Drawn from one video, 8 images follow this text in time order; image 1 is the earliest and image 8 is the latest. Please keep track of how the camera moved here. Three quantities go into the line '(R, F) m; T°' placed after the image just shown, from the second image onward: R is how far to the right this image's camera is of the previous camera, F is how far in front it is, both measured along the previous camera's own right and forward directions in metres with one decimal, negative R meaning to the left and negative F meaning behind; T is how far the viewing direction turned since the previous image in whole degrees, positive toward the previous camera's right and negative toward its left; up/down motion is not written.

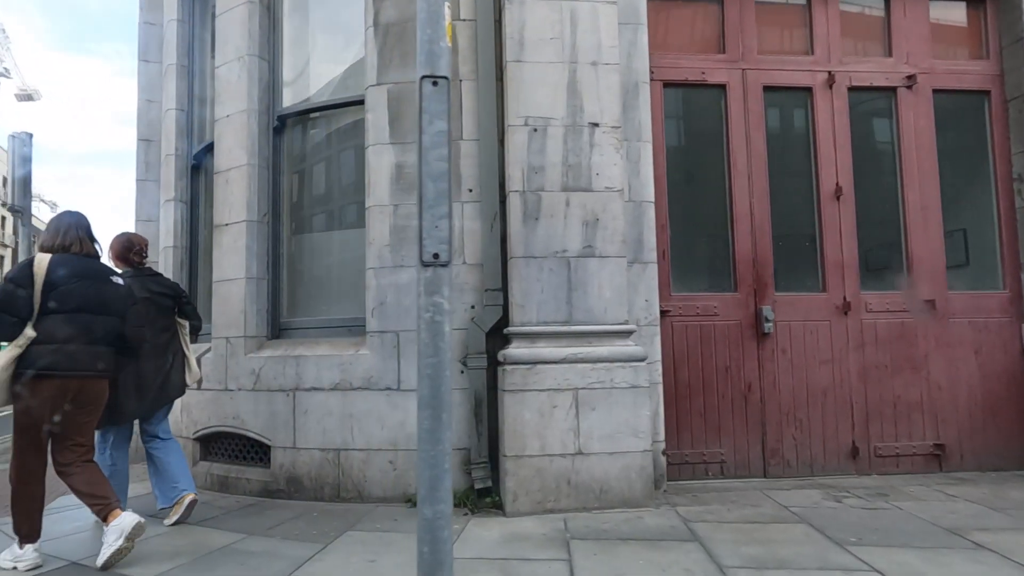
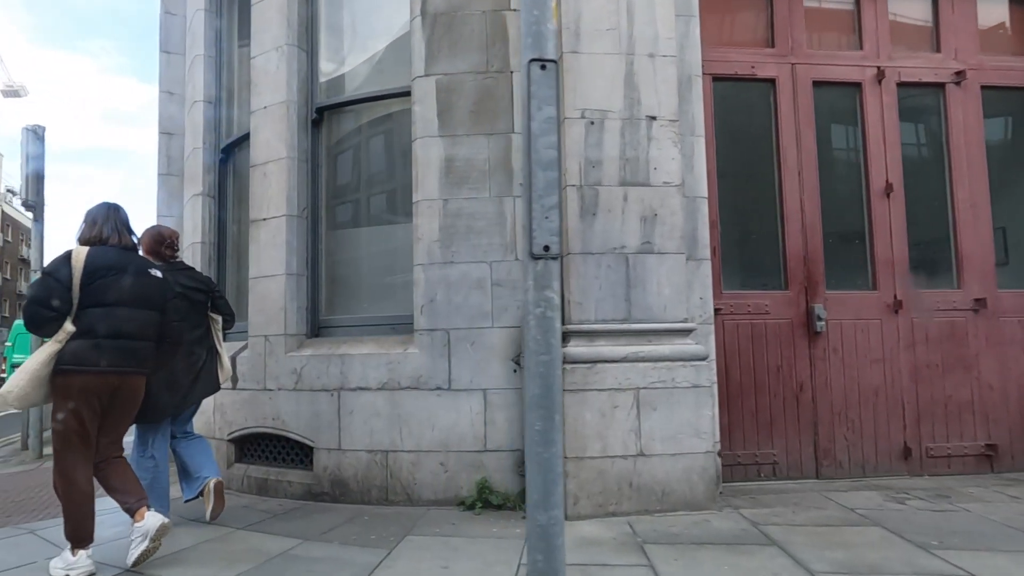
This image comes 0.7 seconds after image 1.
(-0.6, +0.2) m; +1°
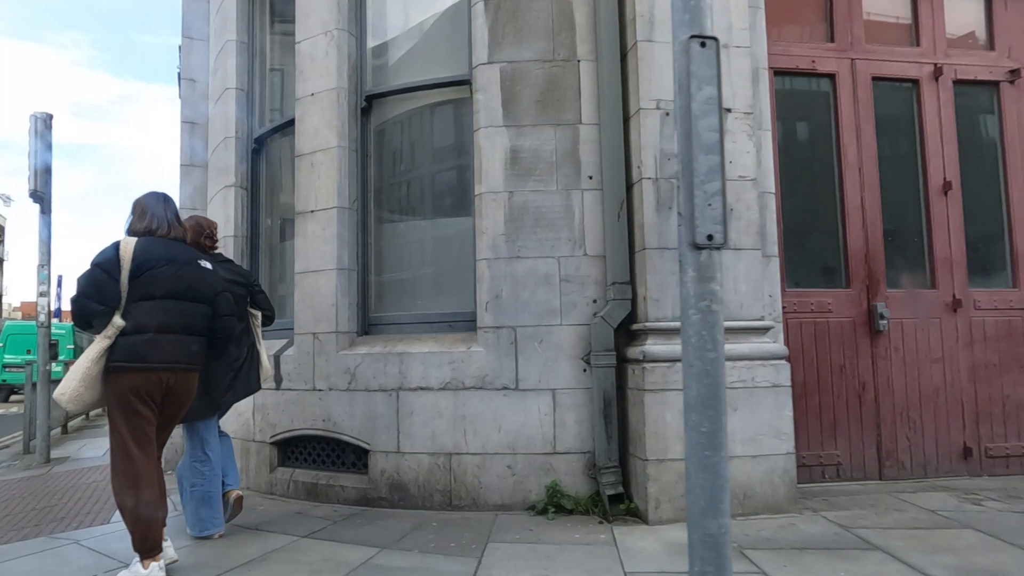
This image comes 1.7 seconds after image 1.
(-0.8, +0.2) m; +2°
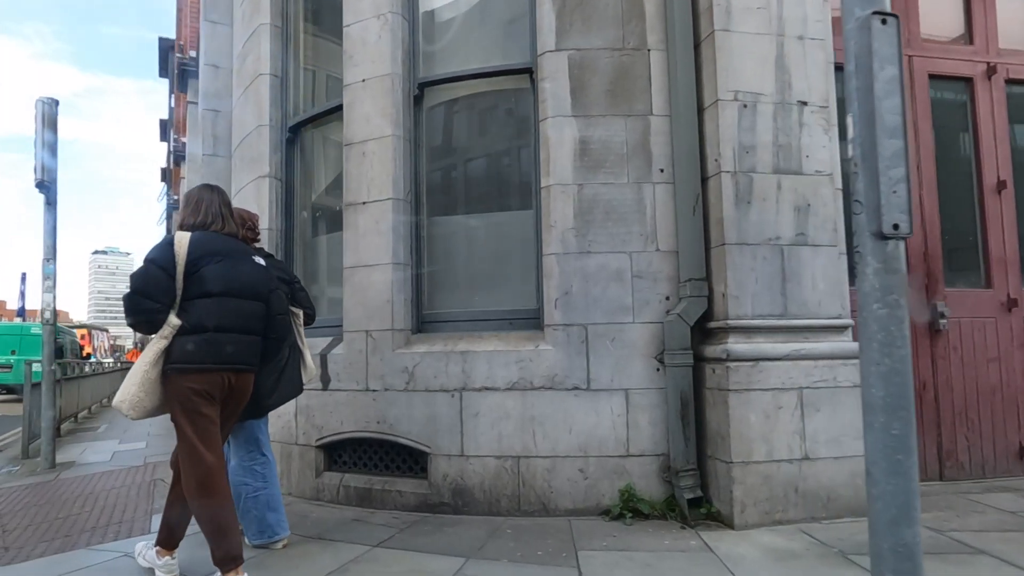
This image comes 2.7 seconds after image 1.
(-0.8, +0.2) m; +2°
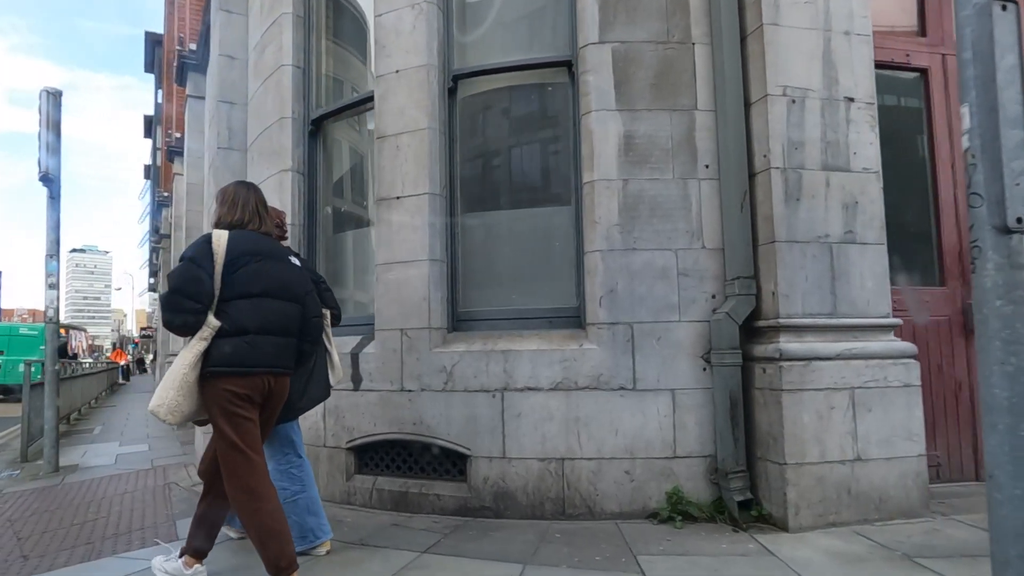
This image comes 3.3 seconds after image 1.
(-0.5, +0.1) m; +1°
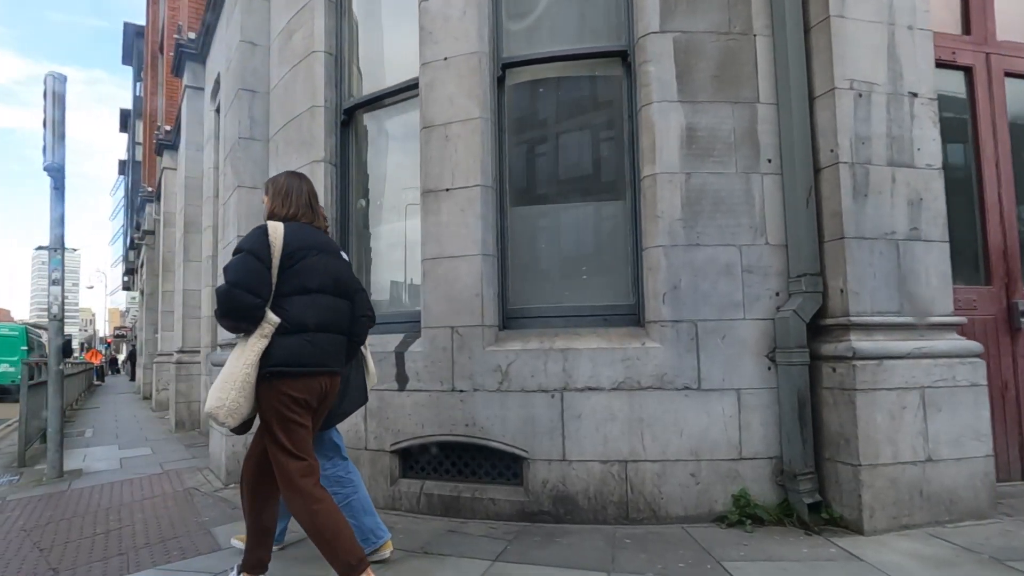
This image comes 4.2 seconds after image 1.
(-0.7, +0.2) m; +2°
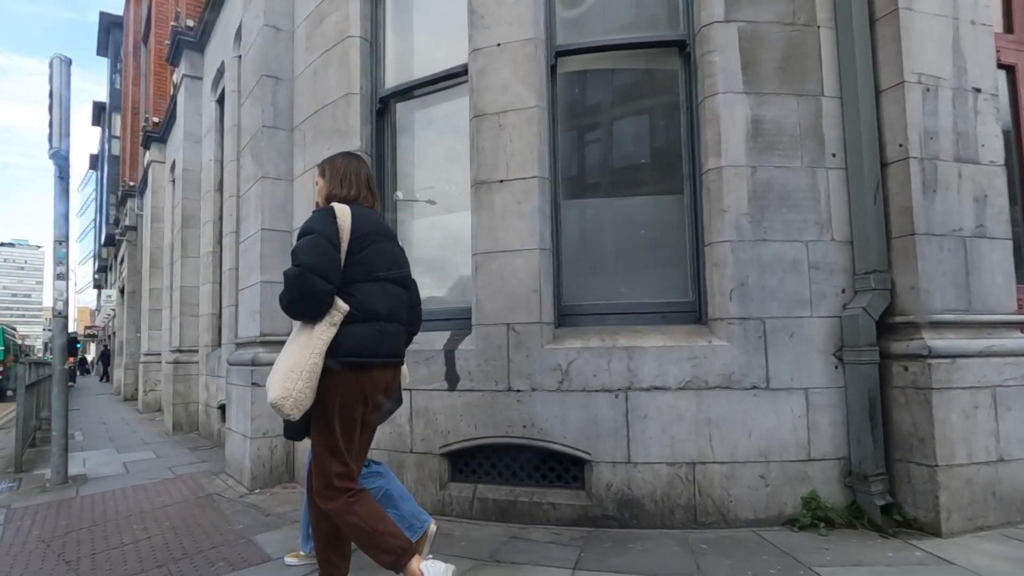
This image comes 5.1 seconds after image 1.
(-0.7, +0.2) m; +2°
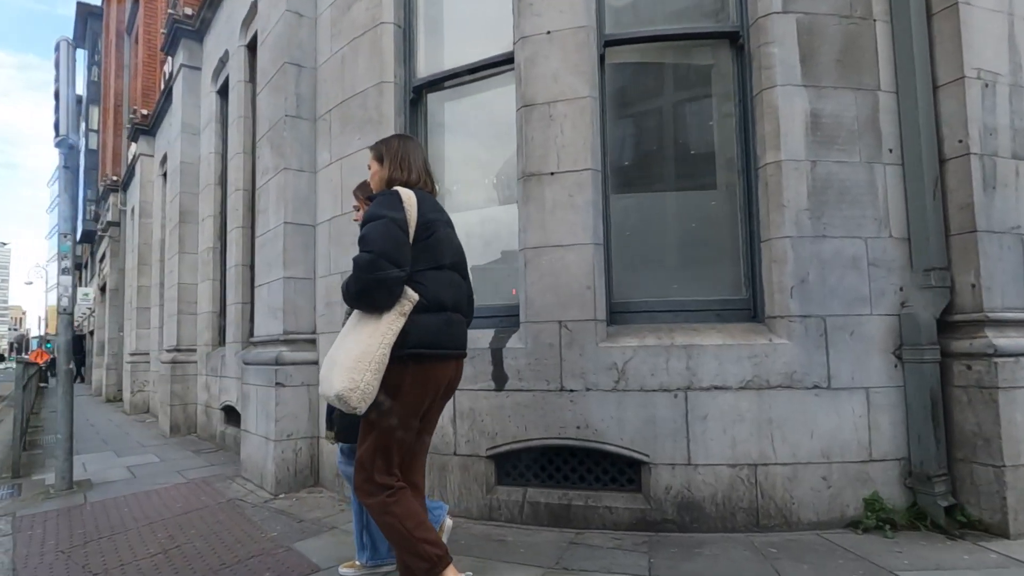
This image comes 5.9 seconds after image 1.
(-0.6, +0.2) m; +2°
